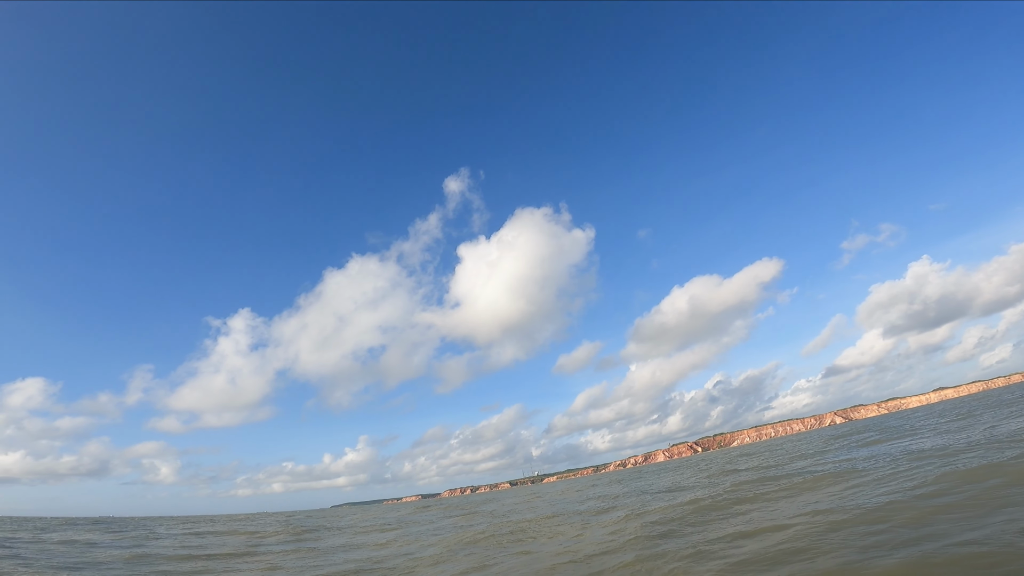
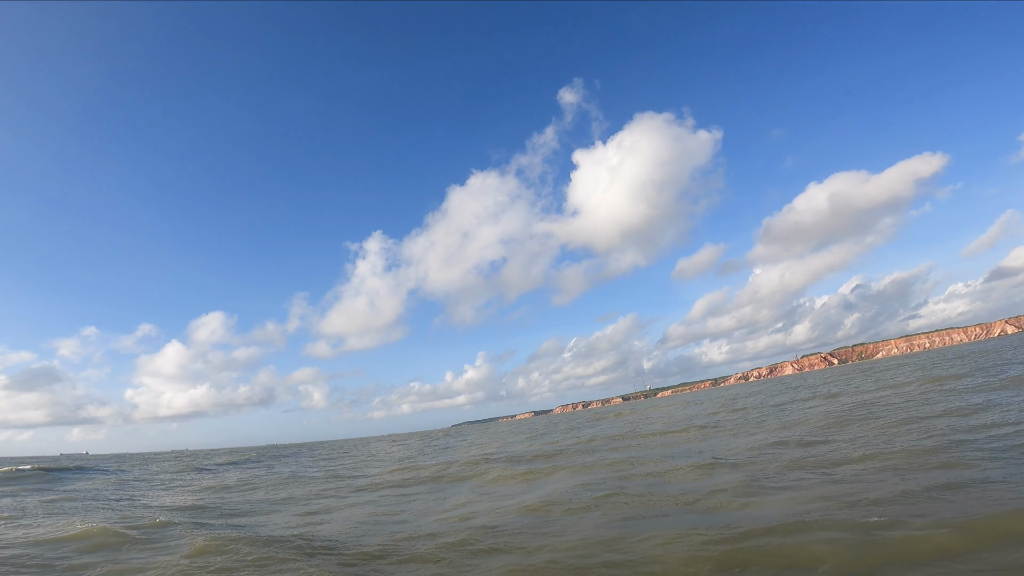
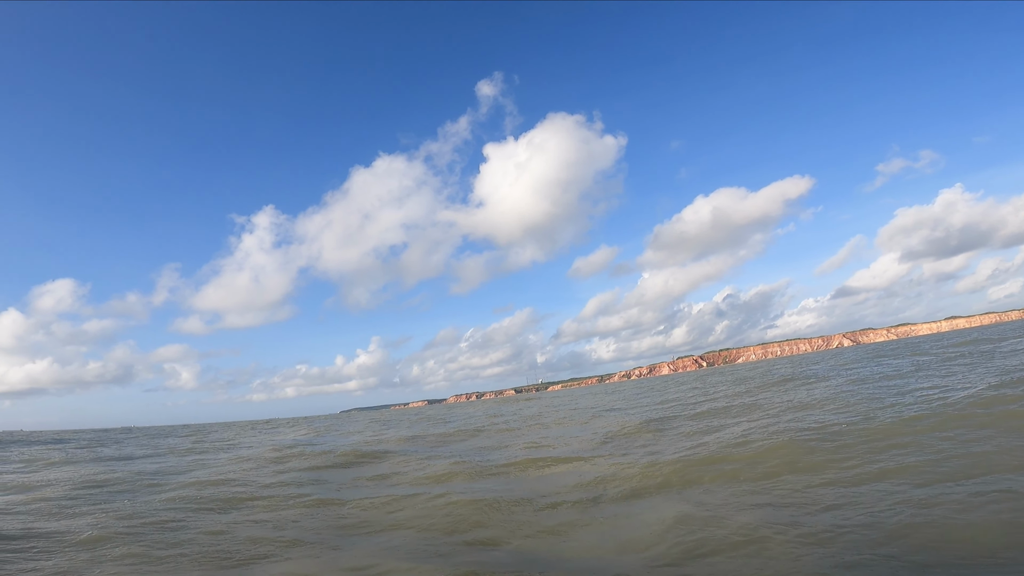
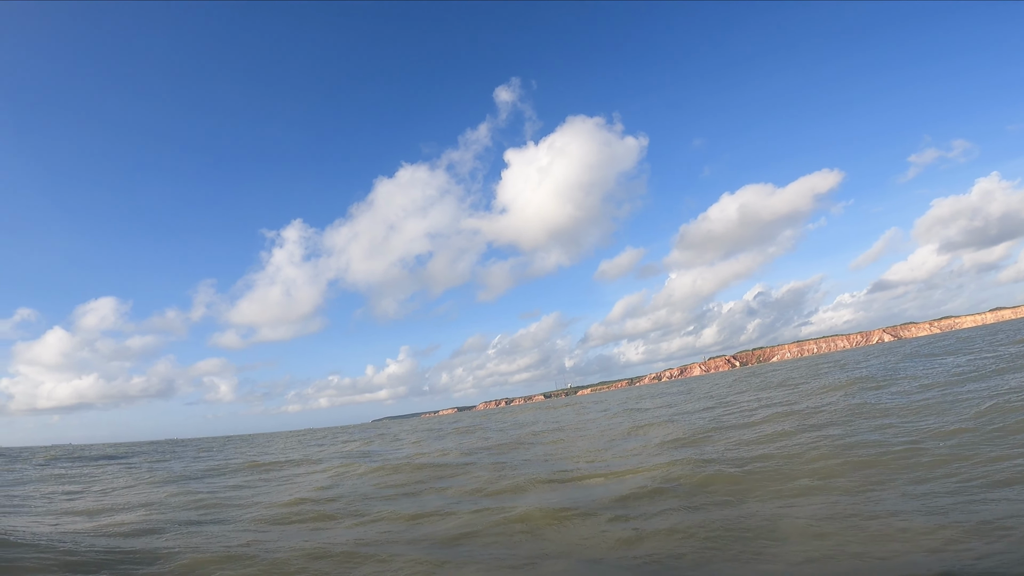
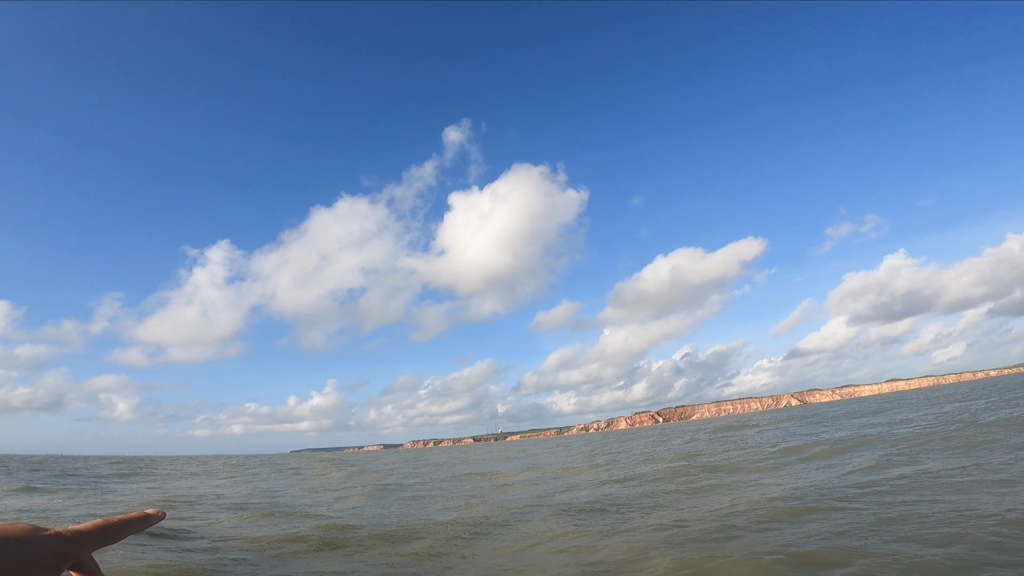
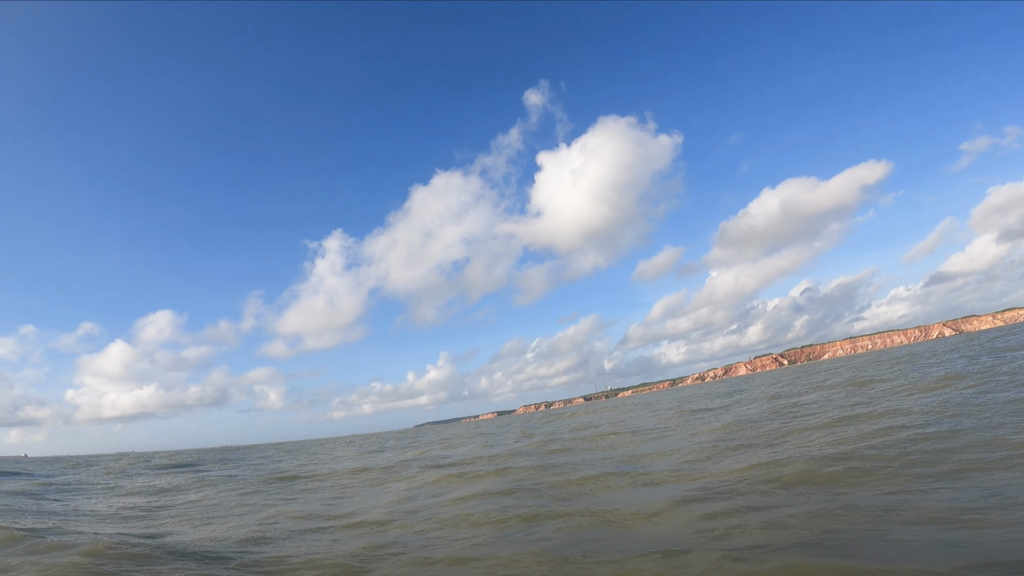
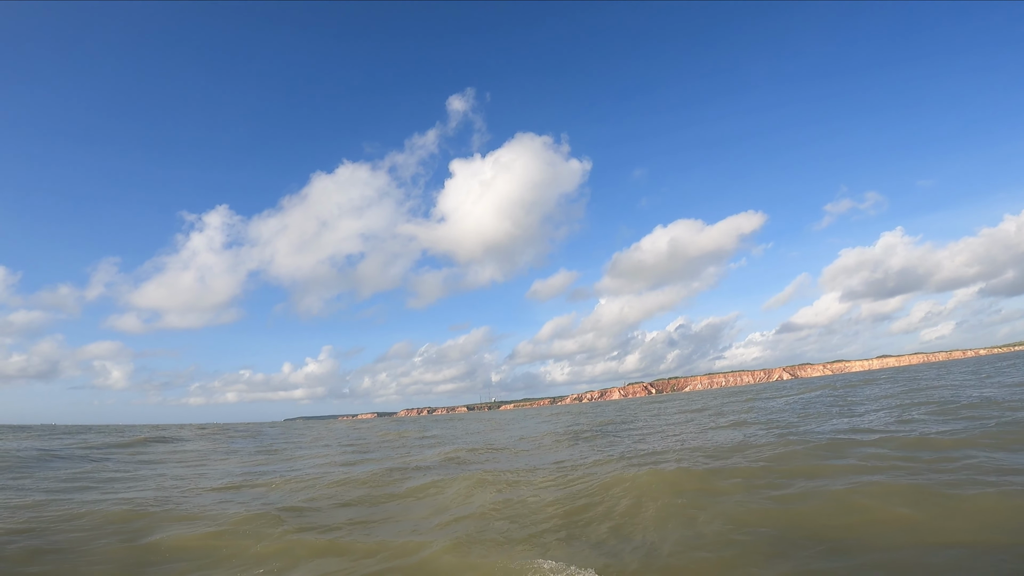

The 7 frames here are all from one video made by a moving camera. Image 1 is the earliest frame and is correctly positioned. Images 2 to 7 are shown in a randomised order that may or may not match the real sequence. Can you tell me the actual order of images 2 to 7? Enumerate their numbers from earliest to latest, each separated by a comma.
5, 7, 3, 4, 6, 2
